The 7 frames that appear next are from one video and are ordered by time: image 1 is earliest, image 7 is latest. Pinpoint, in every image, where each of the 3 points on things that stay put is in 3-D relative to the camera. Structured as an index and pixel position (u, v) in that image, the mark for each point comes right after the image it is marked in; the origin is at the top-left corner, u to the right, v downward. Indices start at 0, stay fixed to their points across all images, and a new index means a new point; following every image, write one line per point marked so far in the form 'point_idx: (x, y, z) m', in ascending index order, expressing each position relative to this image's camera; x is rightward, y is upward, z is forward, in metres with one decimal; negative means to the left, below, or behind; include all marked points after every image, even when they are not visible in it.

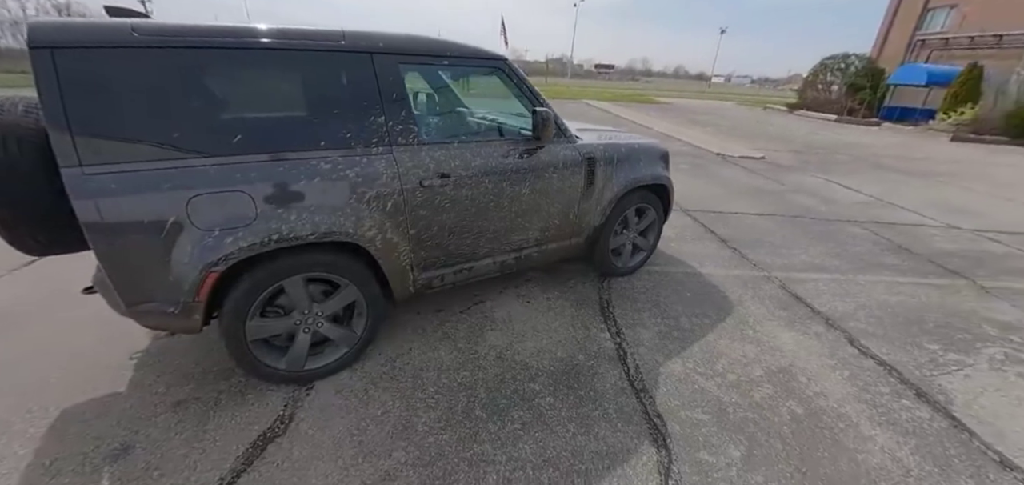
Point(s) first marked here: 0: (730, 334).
0: (+1.6, -0.6, +2.7) m
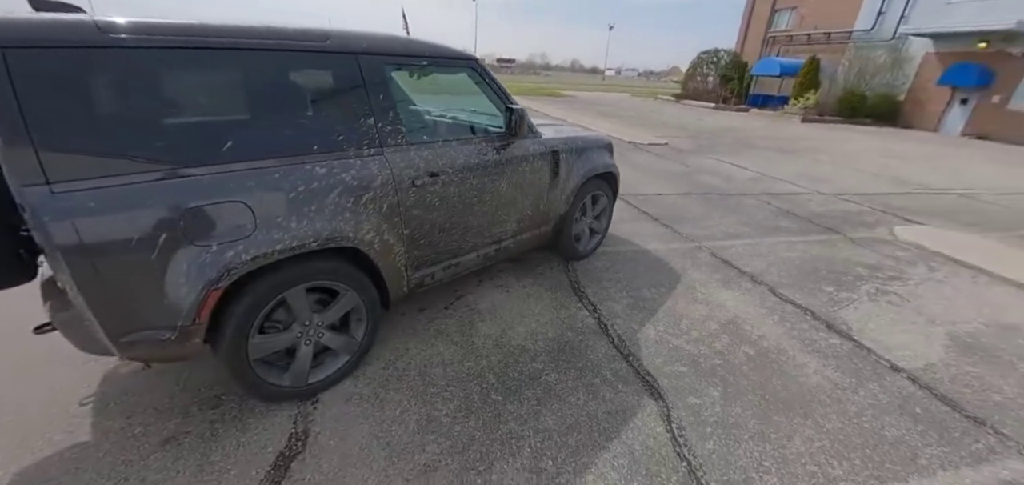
0: (+1.4, -0.4, +3.1) m
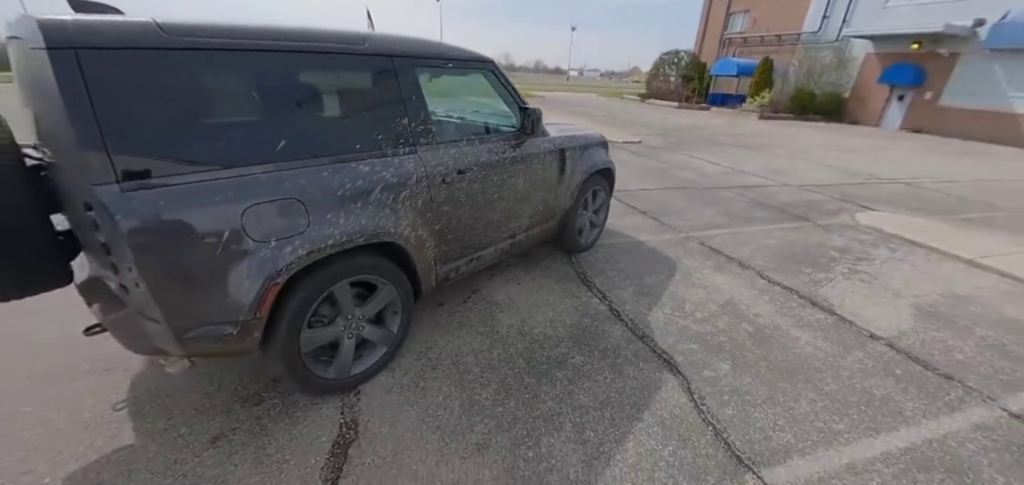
0: (+1.5, -0.3, +3.3) m
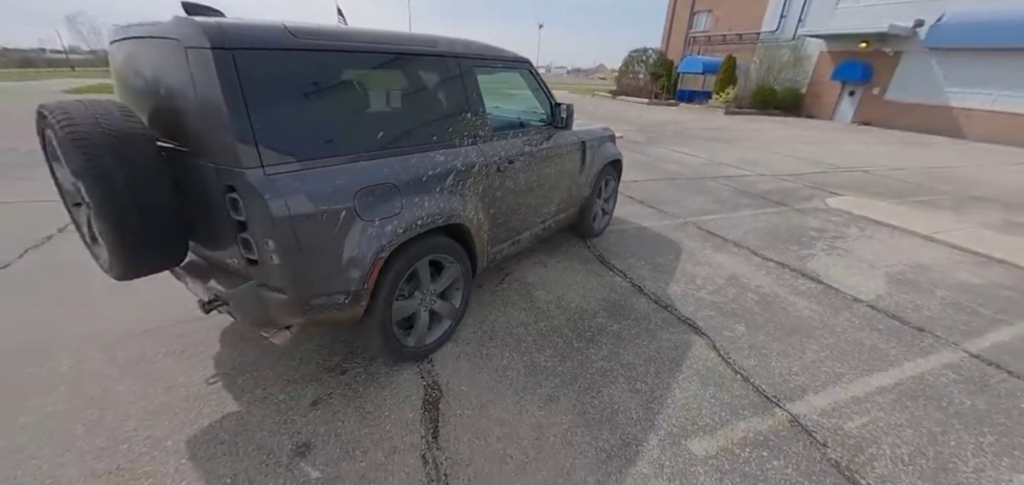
0: (+1.7, -0.2, +3.7) m
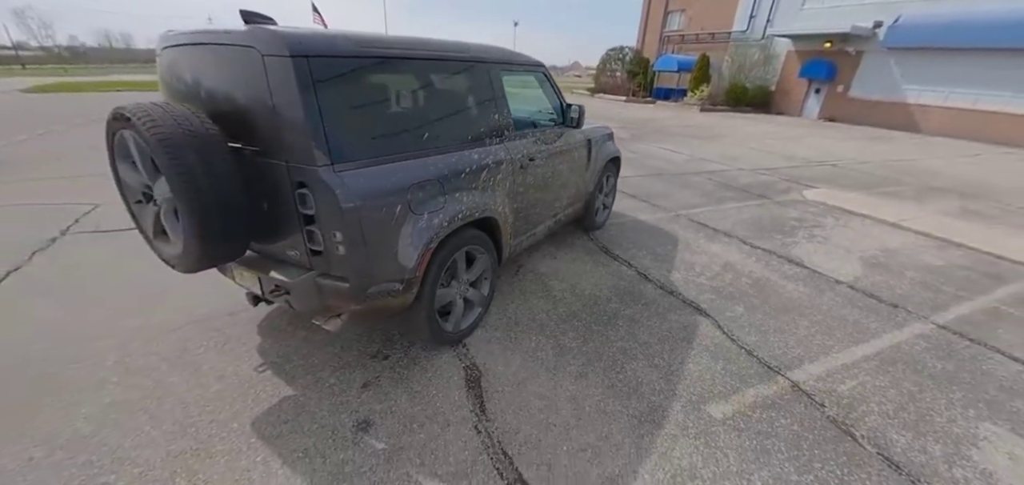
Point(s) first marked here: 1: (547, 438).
0: (+1.8, -0.1, +3.9) m
1: (+0.2, -0.9, +1.7) m
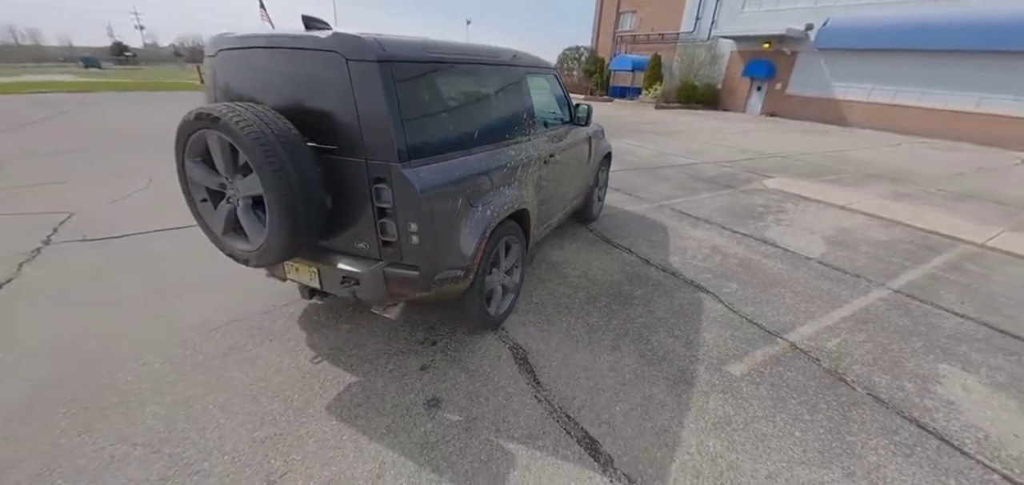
0: (+1.8, +0.1, +4.3) m
1: (+0.5, -0.8, +1.9) m
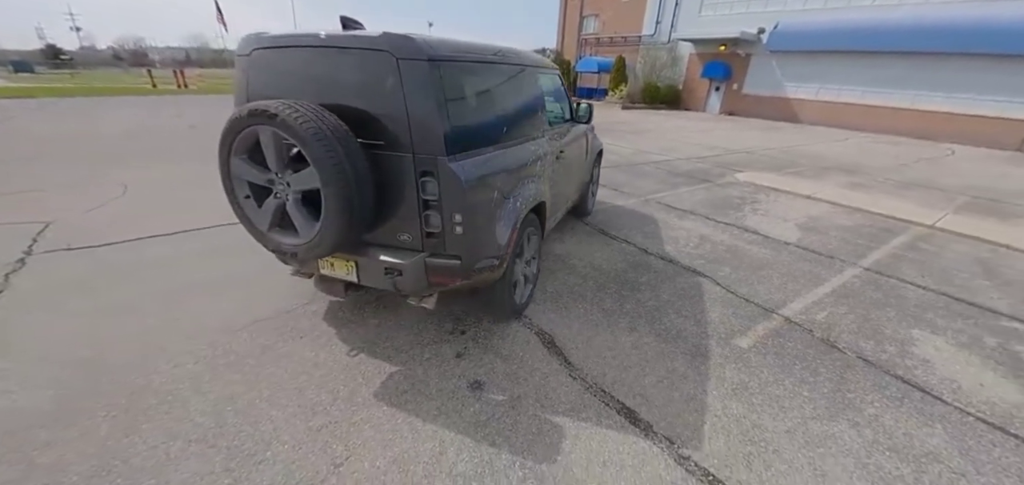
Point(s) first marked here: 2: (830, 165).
0: (+1.8, +0.2, +4.5) m
1: (+0.6, -0.7, +2.1) m
2: (+8.4, +2.0, +10.1) m
